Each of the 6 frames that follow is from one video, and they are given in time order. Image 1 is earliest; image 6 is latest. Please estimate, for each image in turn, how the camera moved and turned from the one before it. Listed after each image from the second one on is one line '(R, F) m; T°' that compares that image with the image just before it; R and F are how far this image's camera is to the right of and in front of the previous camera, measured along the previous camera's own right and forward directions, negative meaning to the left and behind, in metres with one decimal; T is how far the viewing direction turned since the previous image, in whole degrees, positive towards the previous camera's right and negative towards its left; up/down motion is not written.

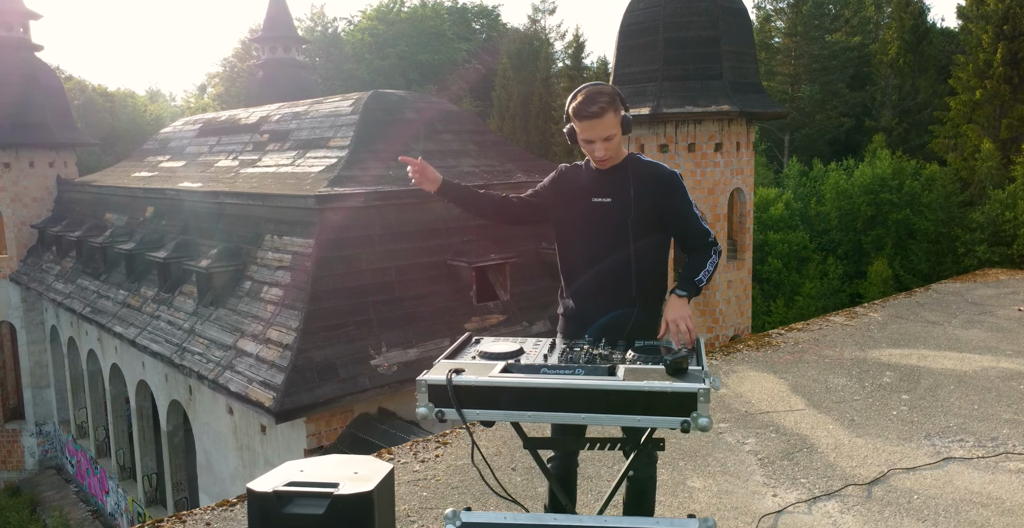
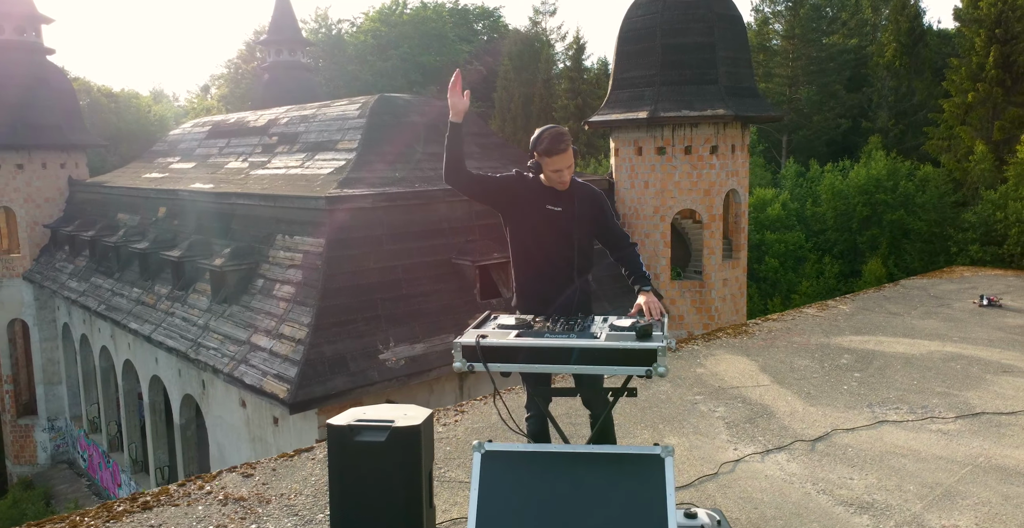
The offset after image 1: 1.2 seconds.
(0.0, -0.5) m; 0°
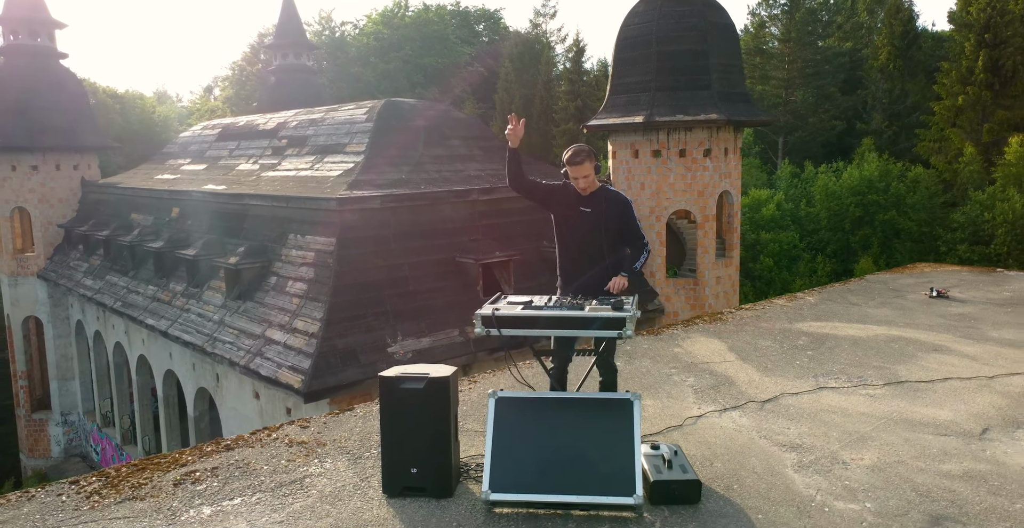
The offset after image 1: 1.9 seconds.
(0.0, -0.6) m; 0°
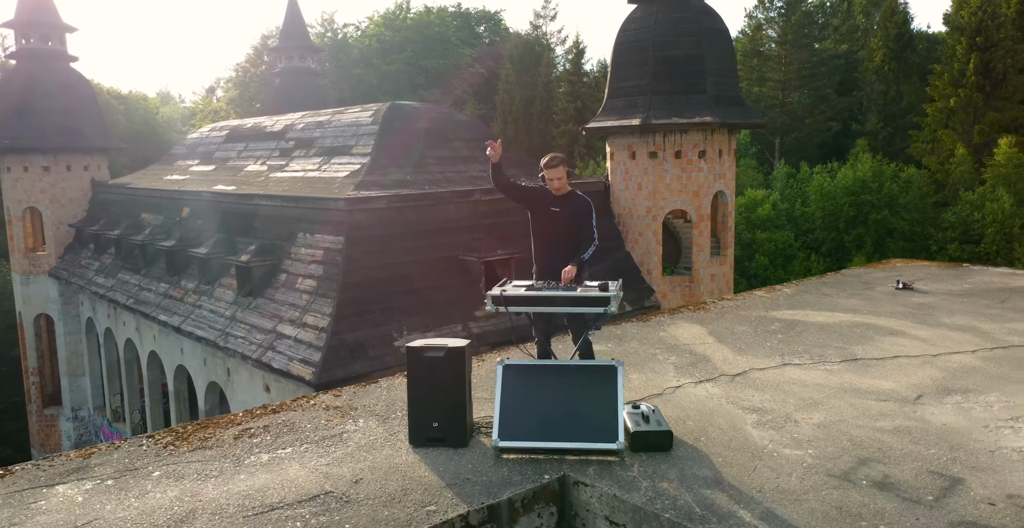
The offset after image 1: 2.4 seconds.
(0.0, -0.5) m; 0°
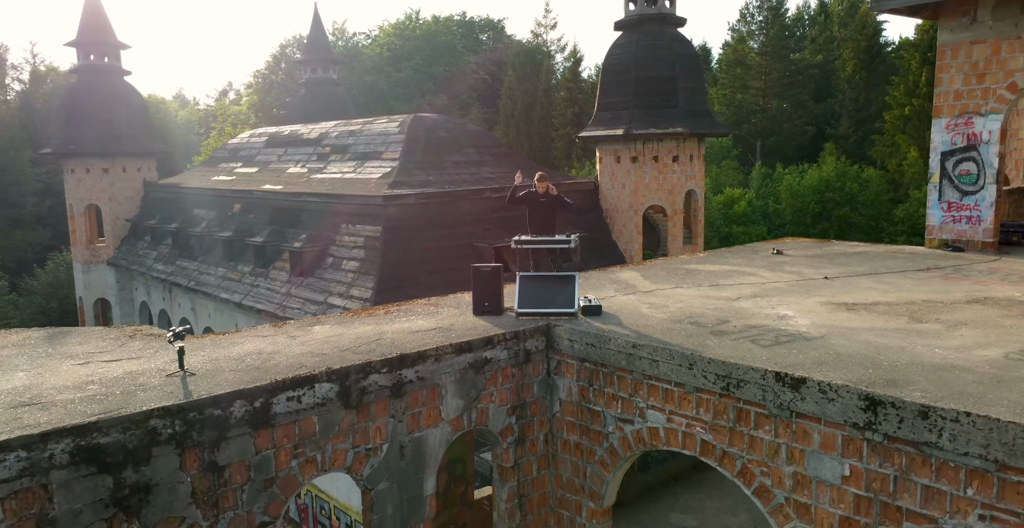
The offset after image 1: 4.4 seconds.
(-0.1, -3.2) m; 0°
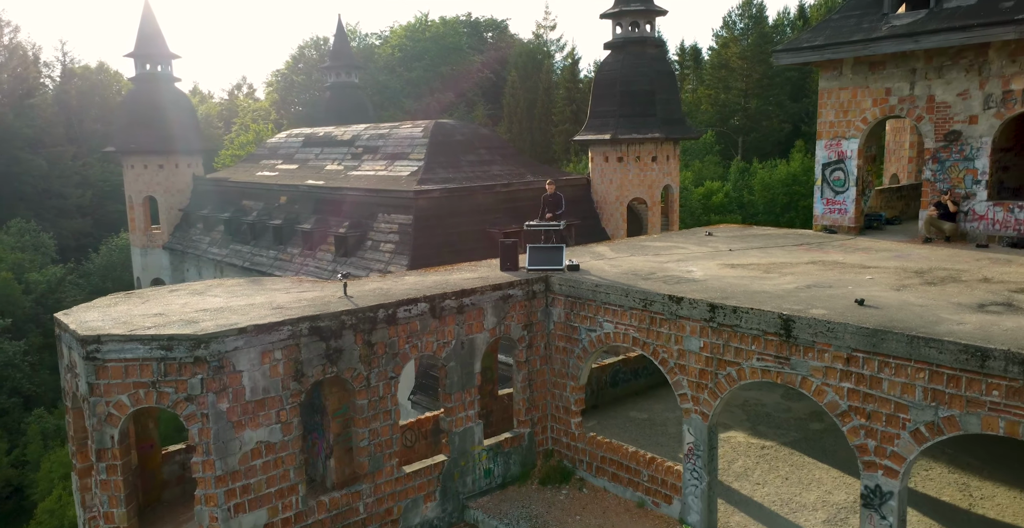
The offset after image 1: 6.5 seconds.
(-0.1, -3.9) m; 0°
